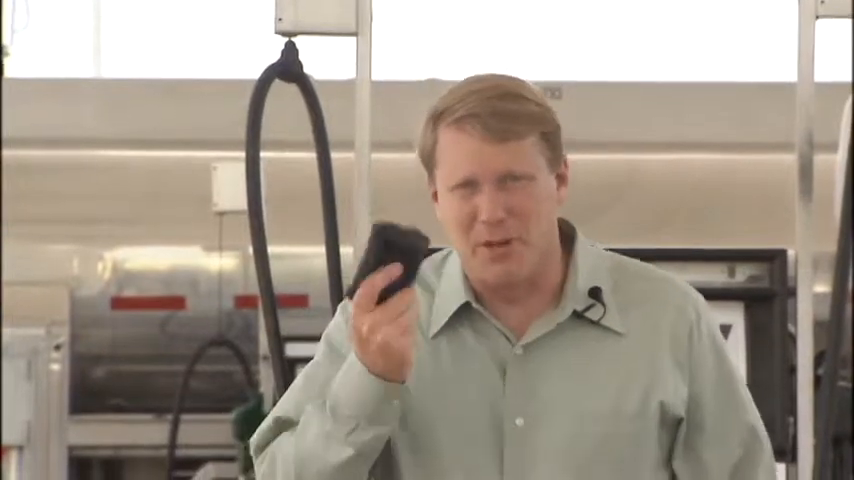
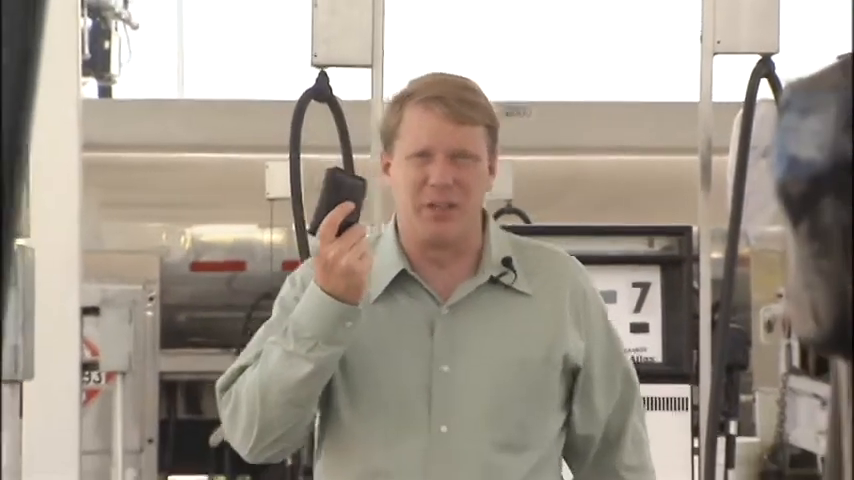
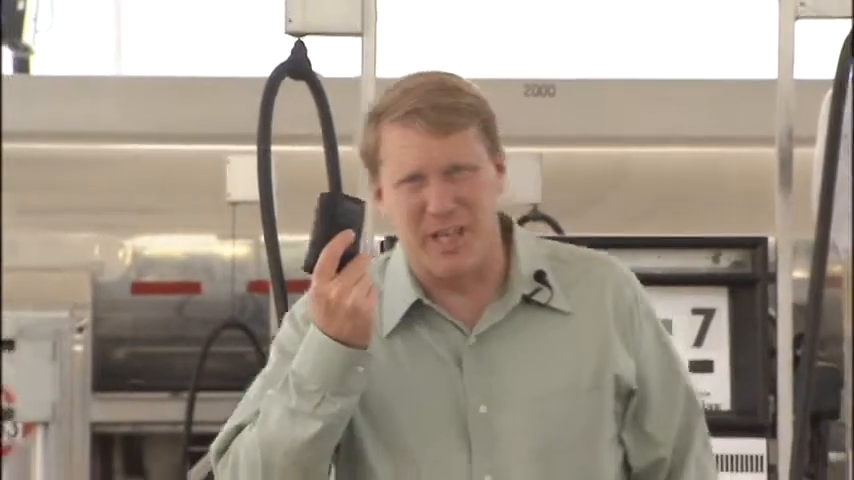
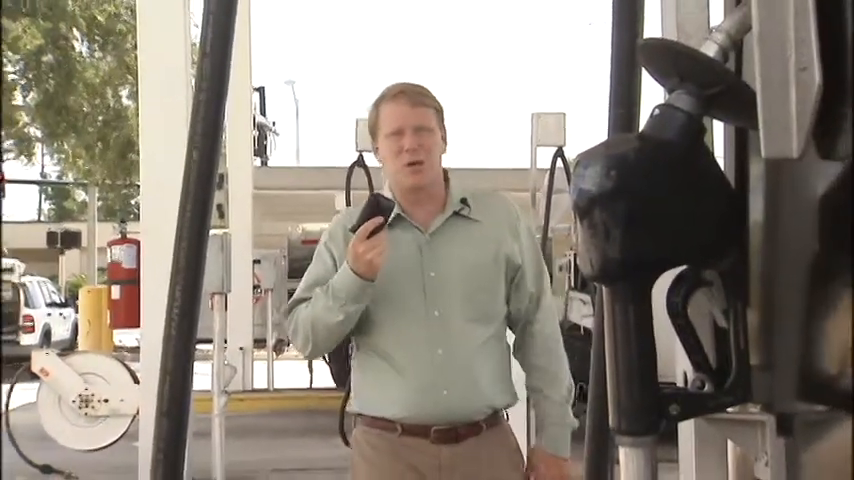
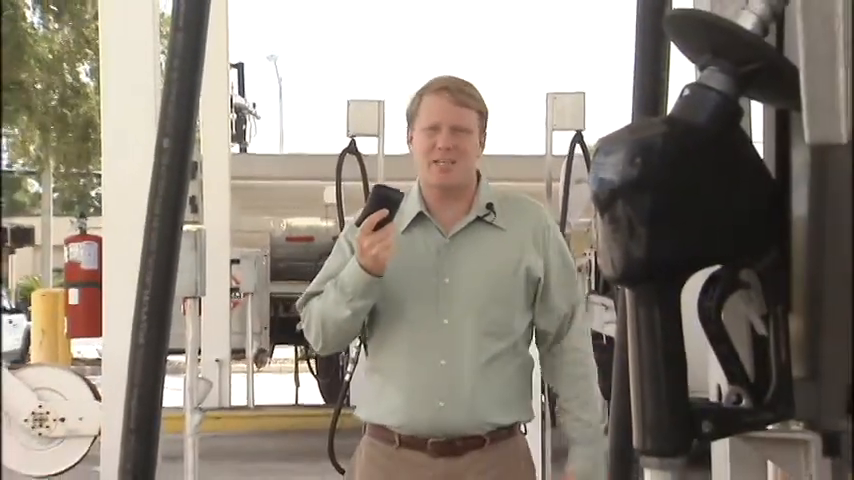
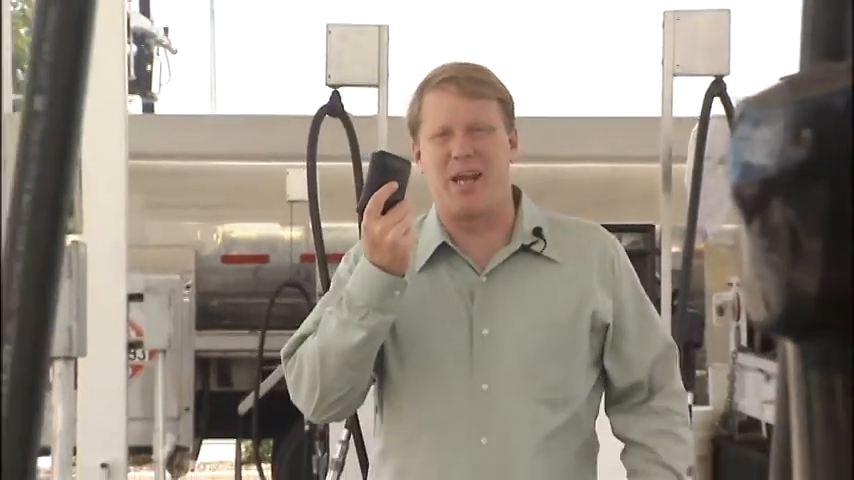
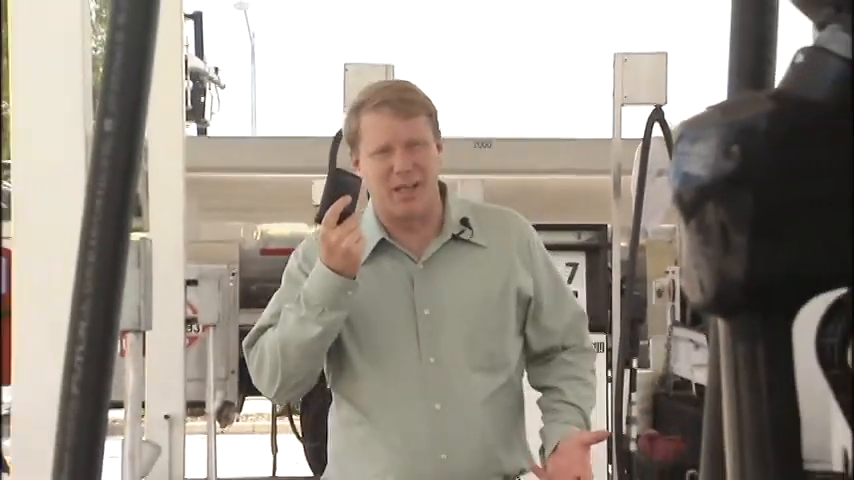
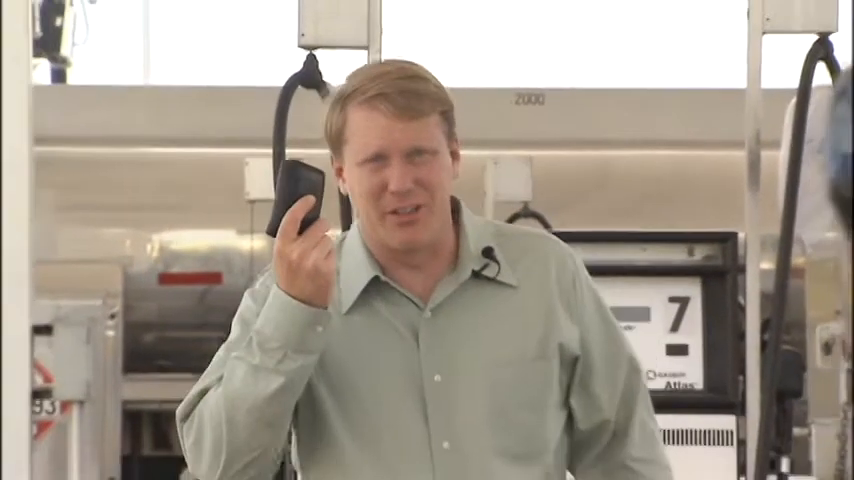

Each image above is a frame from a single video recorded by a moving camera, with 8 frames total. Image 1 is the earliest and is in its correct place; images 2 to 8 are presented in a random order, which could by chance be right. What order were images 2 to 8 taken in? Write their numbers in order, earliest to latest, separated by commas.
3, 8, 2, 6, 7, 5, 4
